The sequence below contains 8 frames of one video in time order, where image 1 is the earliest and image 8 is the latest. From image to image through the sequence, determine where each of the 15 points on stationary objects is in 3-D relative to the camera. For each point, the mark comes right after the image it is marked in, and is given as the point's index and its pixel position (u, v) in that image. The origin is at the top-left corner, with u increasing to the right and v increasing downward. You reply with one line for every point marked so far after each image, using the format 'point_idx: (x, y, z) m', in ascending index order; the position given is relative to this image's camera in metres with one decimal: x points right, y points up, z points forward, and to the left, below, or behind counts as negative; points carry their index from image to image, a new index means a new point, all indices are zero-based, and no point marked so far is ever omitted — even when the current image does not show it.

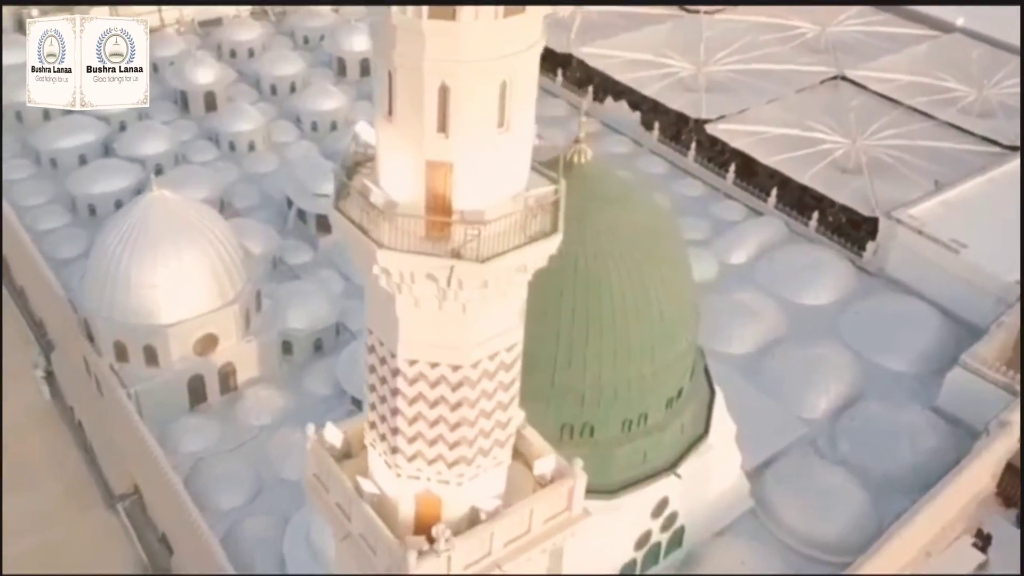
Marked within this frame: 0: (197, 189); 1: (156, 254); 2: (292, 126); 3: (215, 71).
0: (-4.0, +1.2, +11.8) m
1: (-3.2, +0.3, +8.5) m
2: (-3.4, +2.5, +14.2) m
3: (-4.7, +3.4, +14.3) m
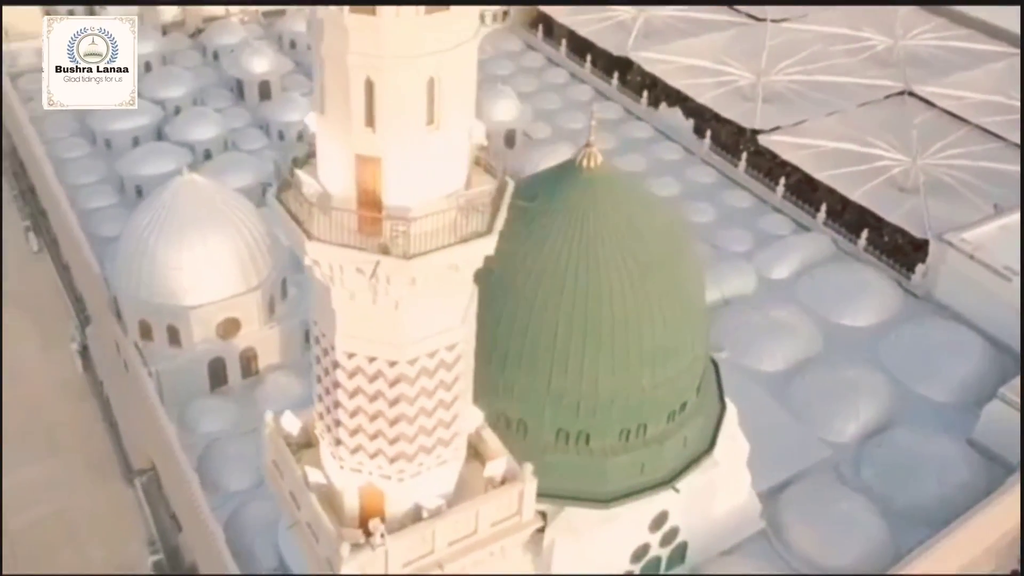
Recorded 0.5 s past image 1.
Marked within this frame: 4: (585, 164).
0: (-3.5, +1.4, +12.0) m
1: (-3.0, +0.5, +8.7) m
2: (-2.6, +2.6, +14.4) m
3: (-3.9, +3.6, +14.6) m
4: (+0.5, +0.9, +6.9) m
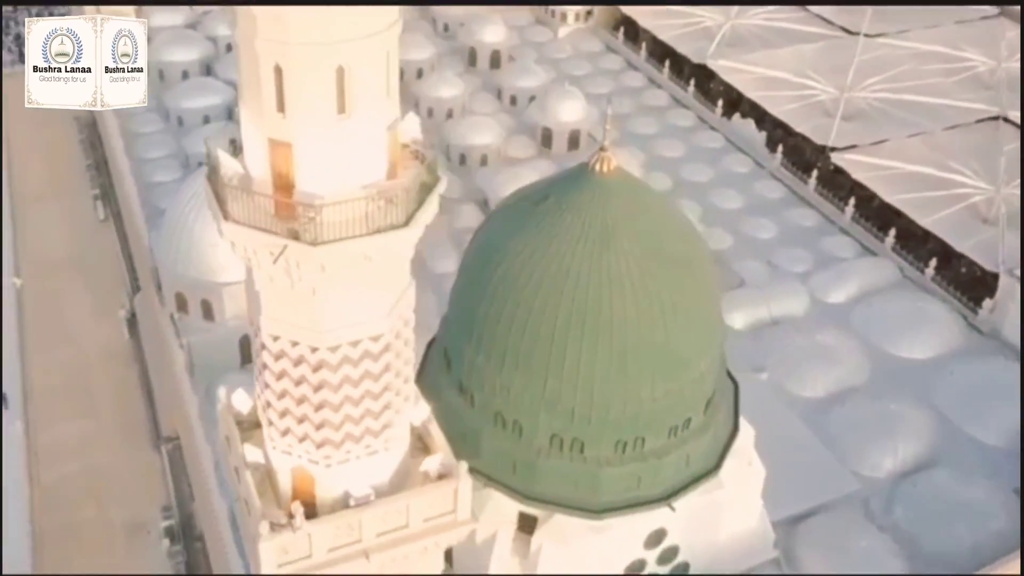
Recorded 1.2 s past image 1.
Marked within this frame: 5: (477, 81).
0: (-2.8, +1.7, +12.3) m
1: (-2.8, +0.7, +9.0) m
2: (-1.6, +2.8, +14.6) m
3: (-2.7, +3.8, +14.9) m
4: (+0.6, +0.9, +6.8) m
5: (-0.6, +3.5, +15.8) m
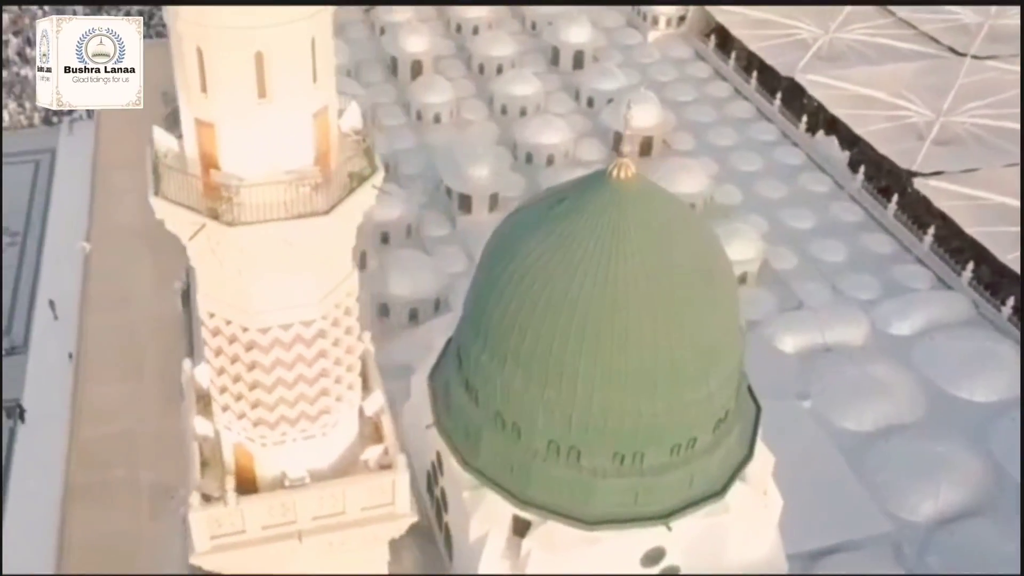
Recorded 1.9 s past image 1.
0: (-1.9, +1.9, +12.5) m
1: (-2.4, +0.9, +9.2) m
2: (-0.4, +2.8, +14.6) m
3: (-1.4, +4.0, +15.1) m
4: (+0.7, +0.8, +6.7) m
5: (+0.7, +3.5, +15.8) m
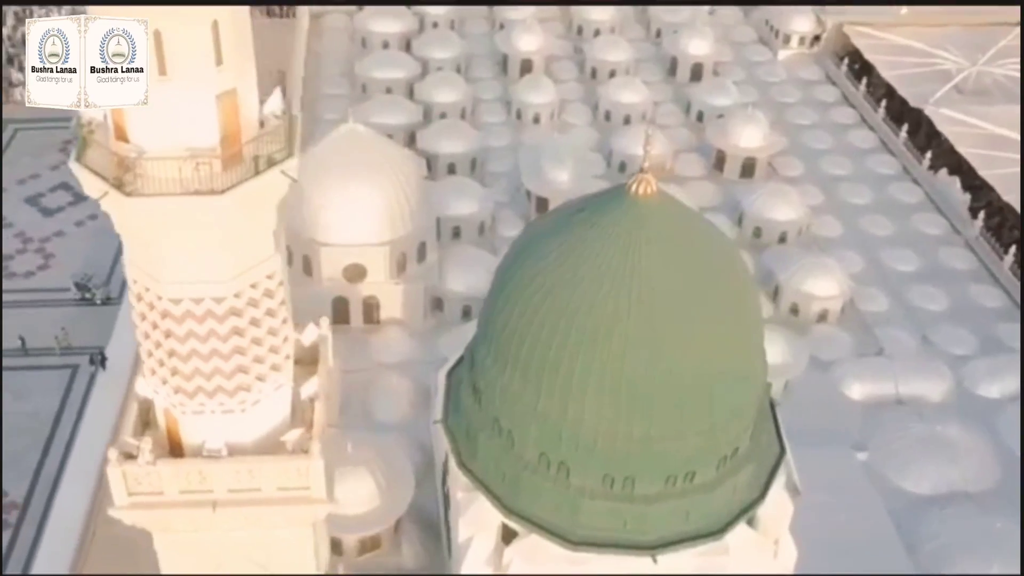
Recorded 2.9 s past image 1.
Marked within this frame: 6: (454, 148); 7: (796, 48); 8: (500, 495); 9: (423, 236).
0: (-0.7, +2.0, +12.6) m
1: (-1.8, +1.1, +9.5) m
2: (+1.2, +2.7, +14.5) m
3: (+0.4, +4.0, +15.1) m
4: (+0.9, +0.7, +6.5) m
5: (+2.6, +3.2, +15.4) m
6: (-0.8, +1.9, +12.6) m
7: (+5.3, +4.5, +17.3) m
8: (-0.1, -1.5, +6.9) m
9: (-1.0, +0.6, +9.9) m
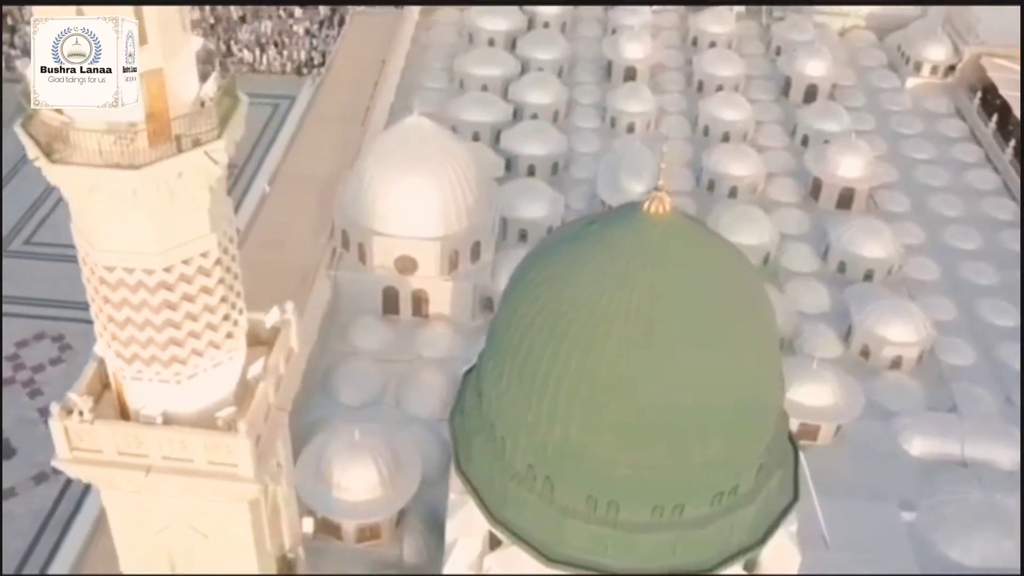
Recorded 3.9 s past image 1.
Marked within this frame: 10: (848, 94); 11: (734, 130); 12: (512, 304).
0: (+0.4, +1.9, +12.6) m
1: (-1.2, +1.2, +9.6) m
2: (+2.6, +2.5, +14.2) m
3: (+2.1, +3.8, +14.9) m
4: (+0.9, +0.5, +6.3) m
5: (+4.2, +2.8, +14.9) m
6: (+0.3, +1.9, +12.6) m
7: (+7.2, +3.7, +16.4) m
8: (-0.2, -1.6, +6.9) m
9: (-0.4, +0.6, +9.9) m
10: (+5.6, +3.2, +15.6) m
11: (+3.3, +2.3, +13.9) m
12: (0.0, -0.1, +6.7) m
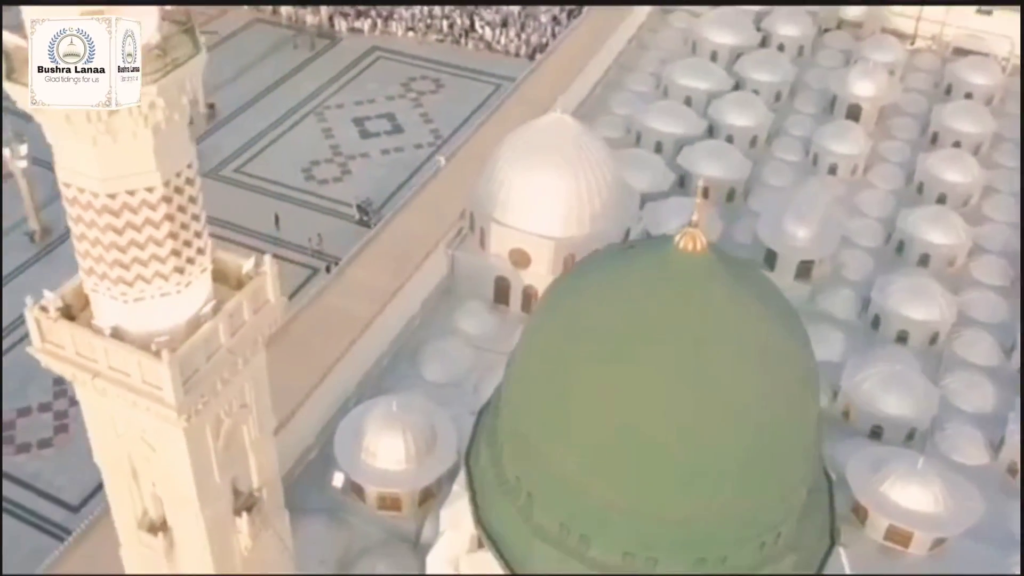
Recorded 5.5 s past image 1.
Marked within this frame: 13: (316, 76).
0: (+2.6, +1.5, +12.0) m
1: (+0.2, +1.3, +9.6) m
2: (+5.3, +1.5, +12.9) m
3: (+5.3, +2.9, +13.7) m
4: (+1.1, +0.3, +5.8) m
5: (+7.0, +1.5, +13.1) m
6: (+2.6, +1.5, +12.0) m
7: (+10.5, +1.6, +13.7) m
8: (-0.3, -1.5, +6.8) m
9: (+0.9, +0.5, +9.7) m
10: (+8.7, +1.6, +13.4) m
11: (+5.8, +1.3, +12.5) m
12: (+0.2, -0.2, +6.5) m
13: (-3.5, +3.8, +16.8) m
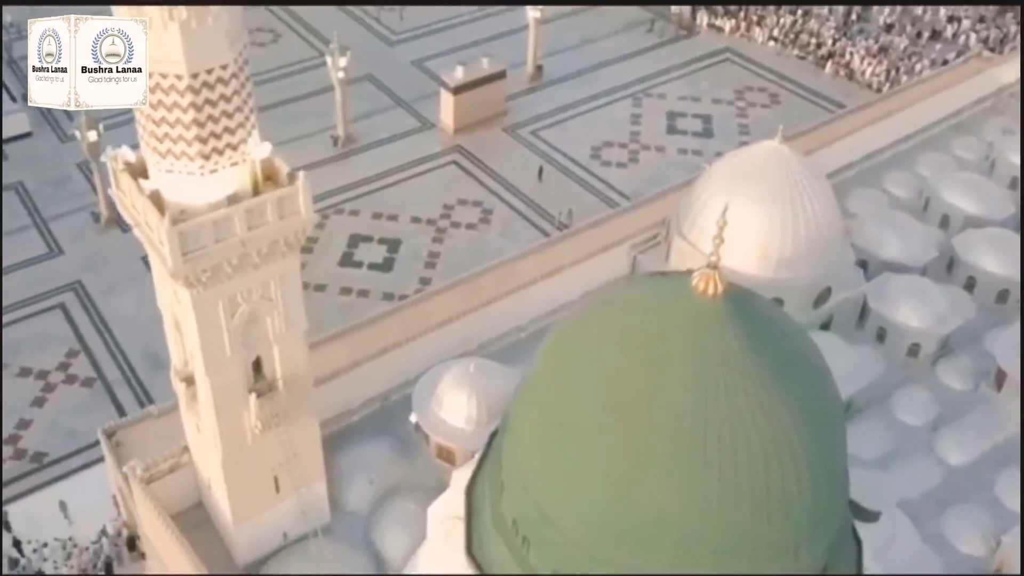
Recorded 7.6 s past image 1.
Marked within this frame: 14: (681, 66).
0: (+5.3, +0.3, +10.2) m
1: (+2.1, +1.0, +9.0) m
2: (+7.9, -0.6, +9.9) m
3: (+8.7, +0.6, +10.6) m
4: (+1.1, 0.0, +5.3) m
5: (+9.5, -1.2, +9.5) m
6: (+5.2, +0.3, +10.3) m
7: (+12.7, -2.1, +8.6) m
8: (-0.3, -1.4, +6.8) m
9: (+2.5, 0.0, +8.9) m
10: (+11.0, -1.6, +9.1) m
11: (+8.1, -1.0, +9.4) m
12: (+0.5, -0.2, +6.3) m
13: (+2.5, +4.0, +16.9) m
14: (+3.1, +4.1, +17.0) m
